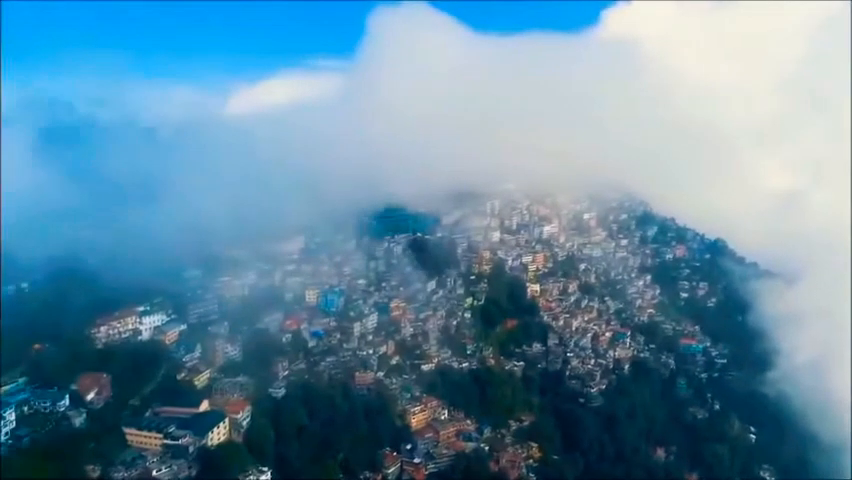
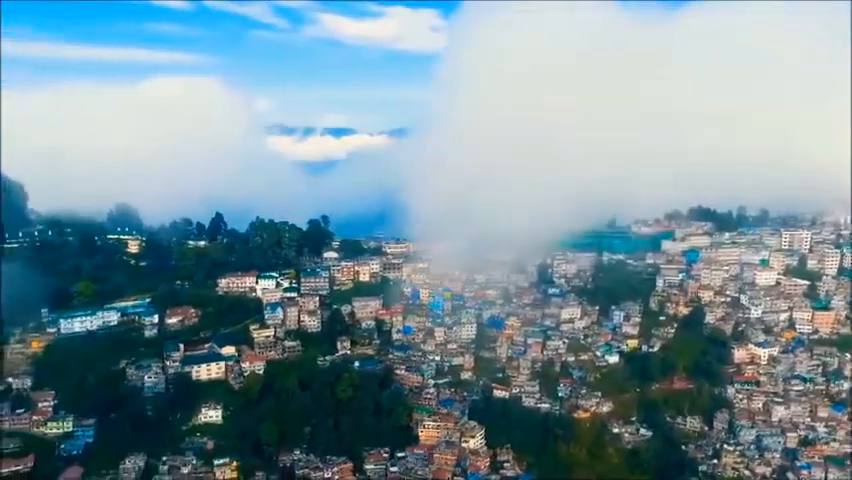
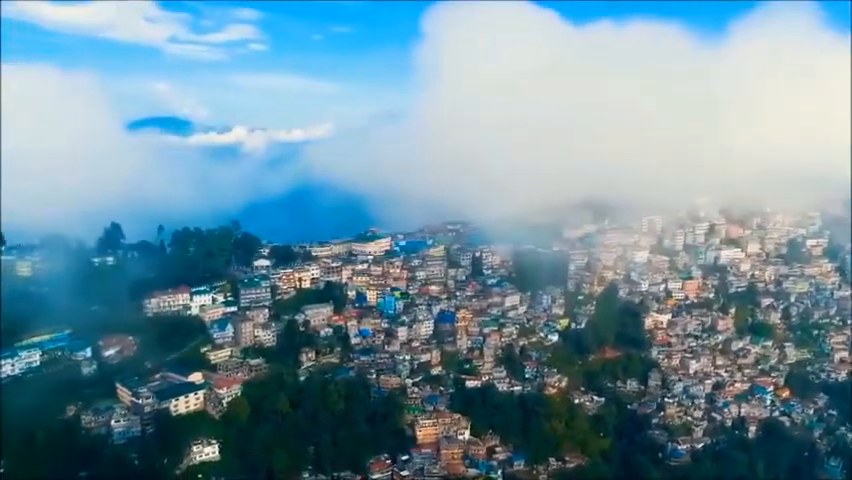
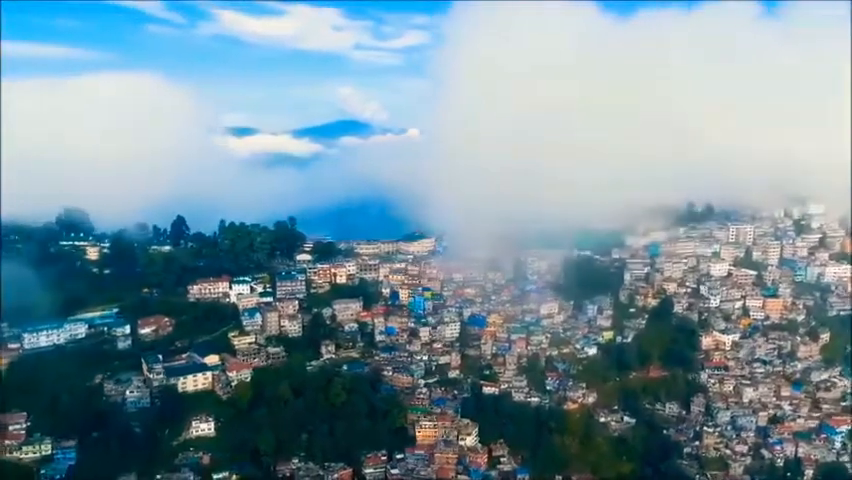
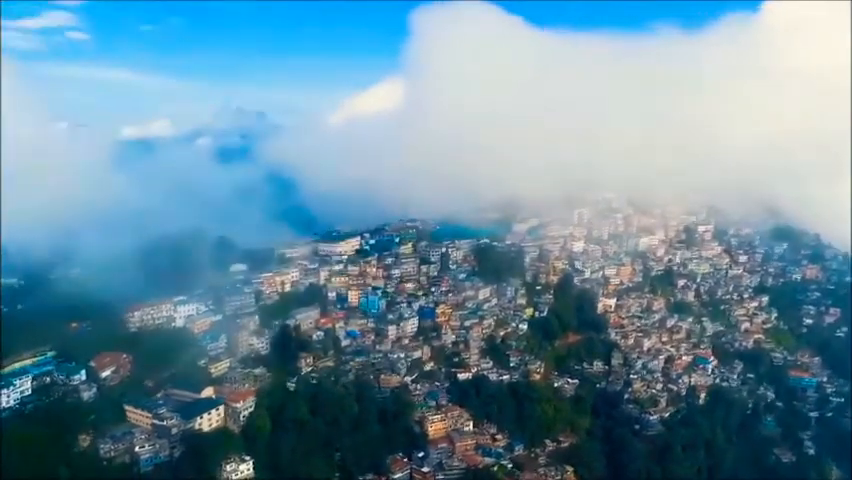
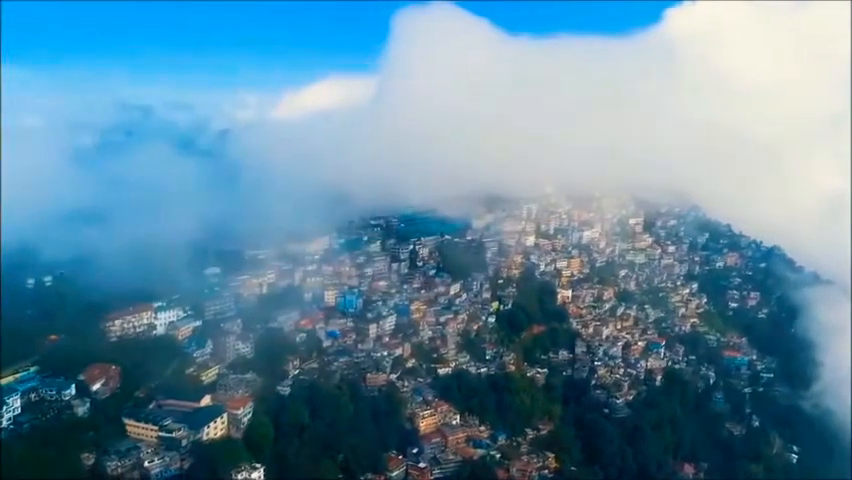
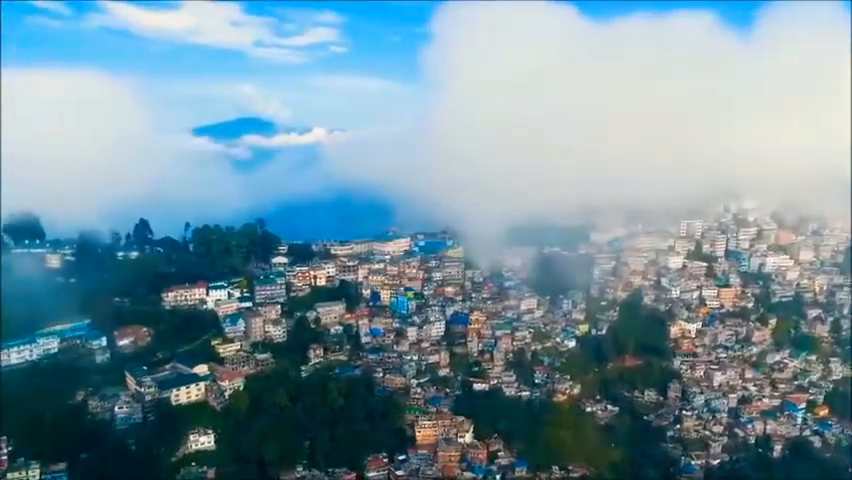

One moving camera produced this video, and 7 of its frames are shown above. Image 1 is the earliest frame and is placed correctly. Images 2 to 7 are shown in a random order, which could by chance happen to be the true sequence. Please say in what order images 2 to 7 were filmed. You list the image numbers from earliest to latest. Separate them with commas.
6, 5, 3, 7, 4, 2
